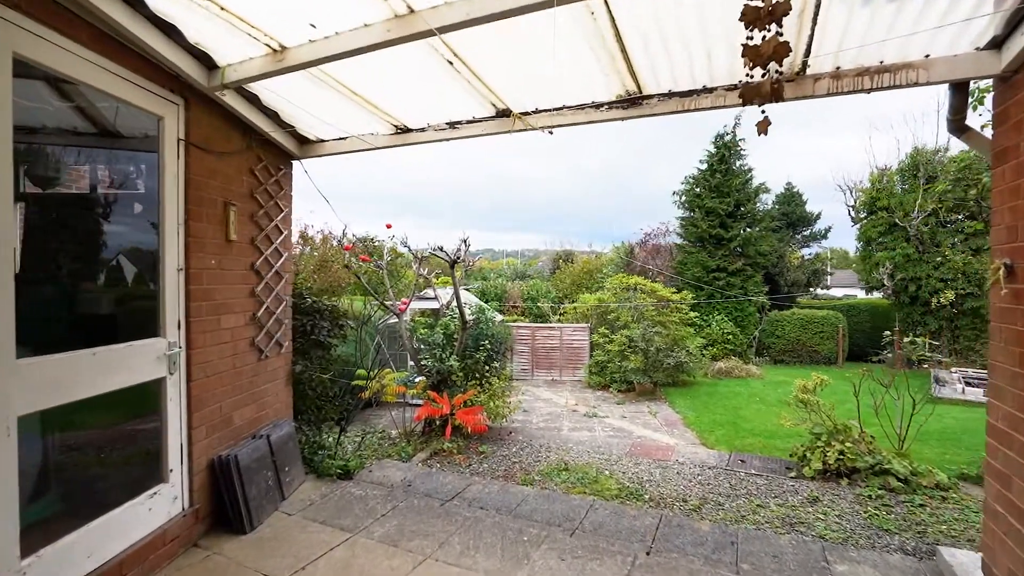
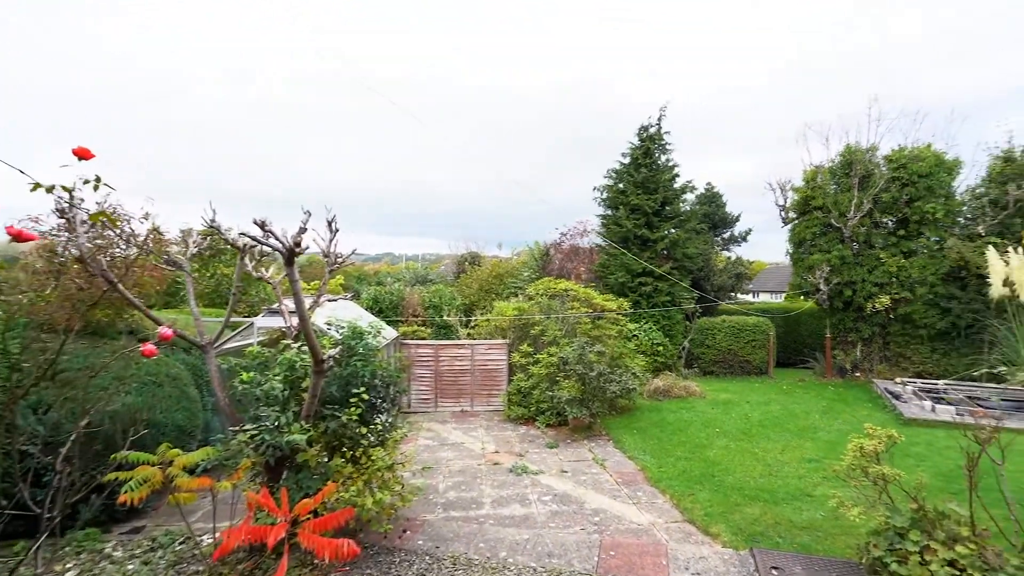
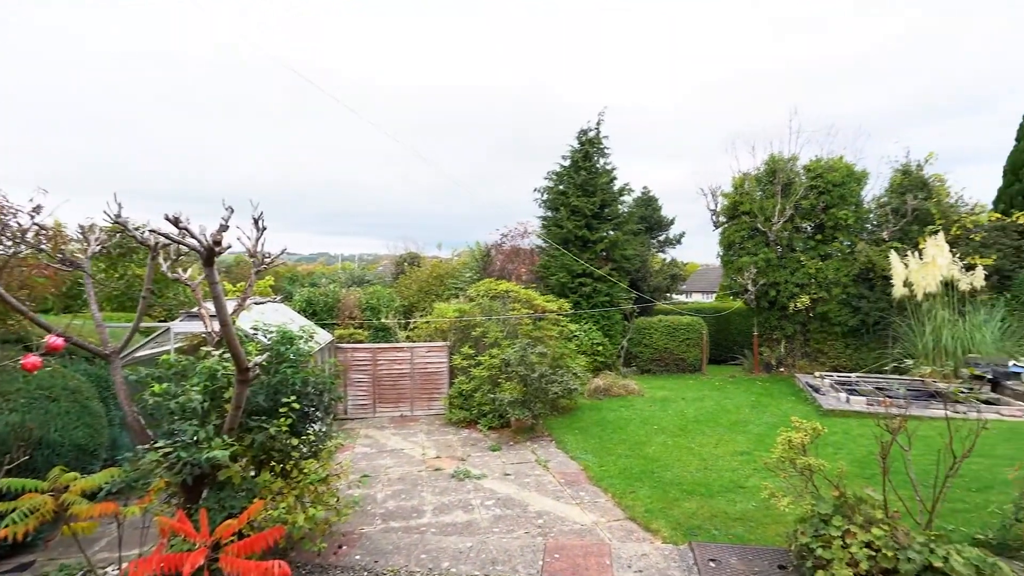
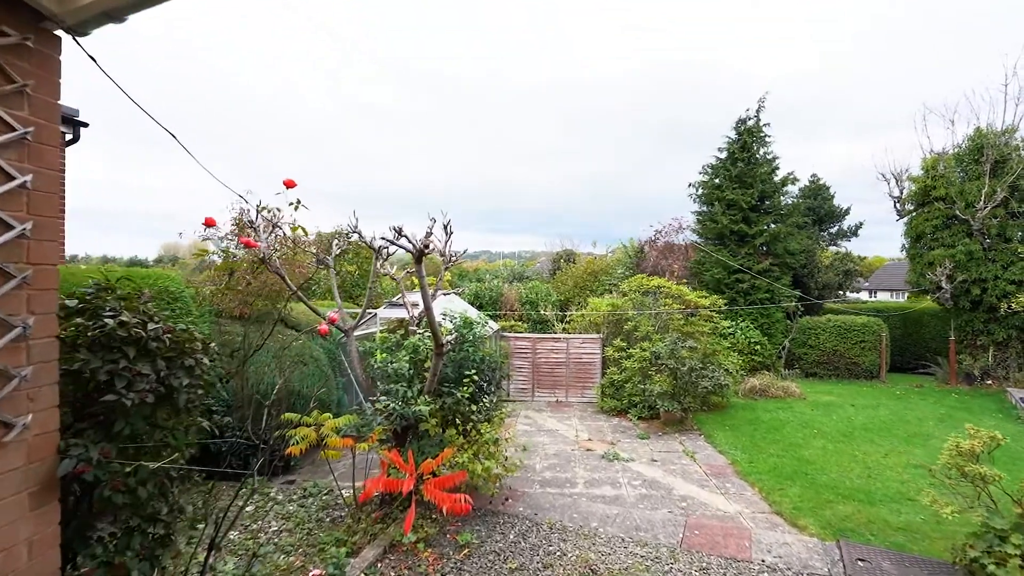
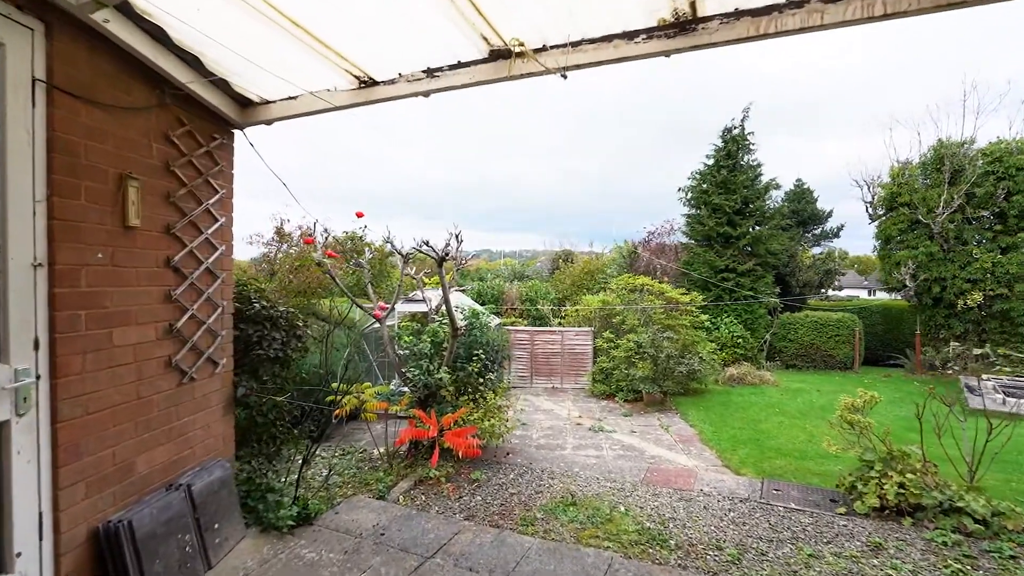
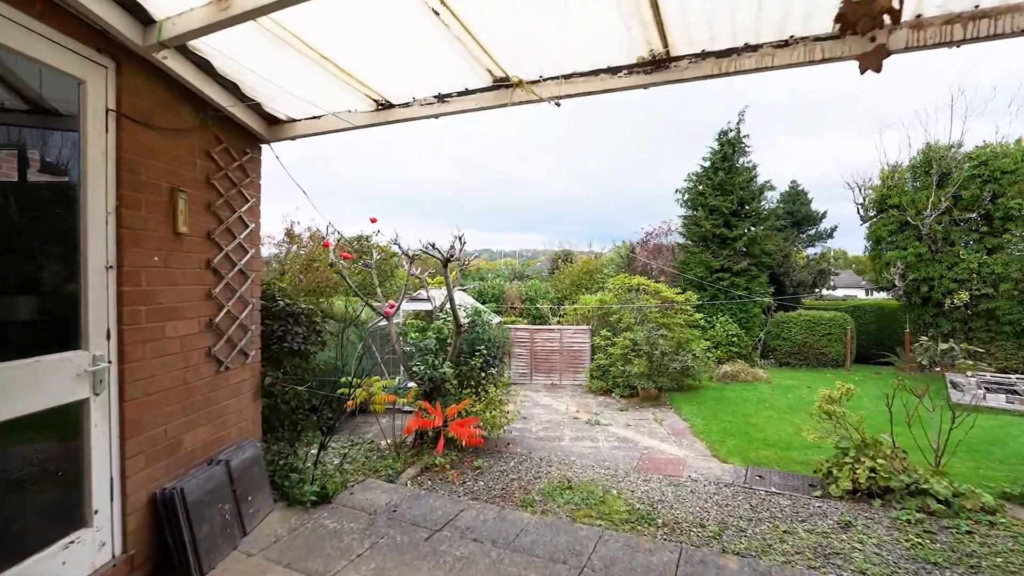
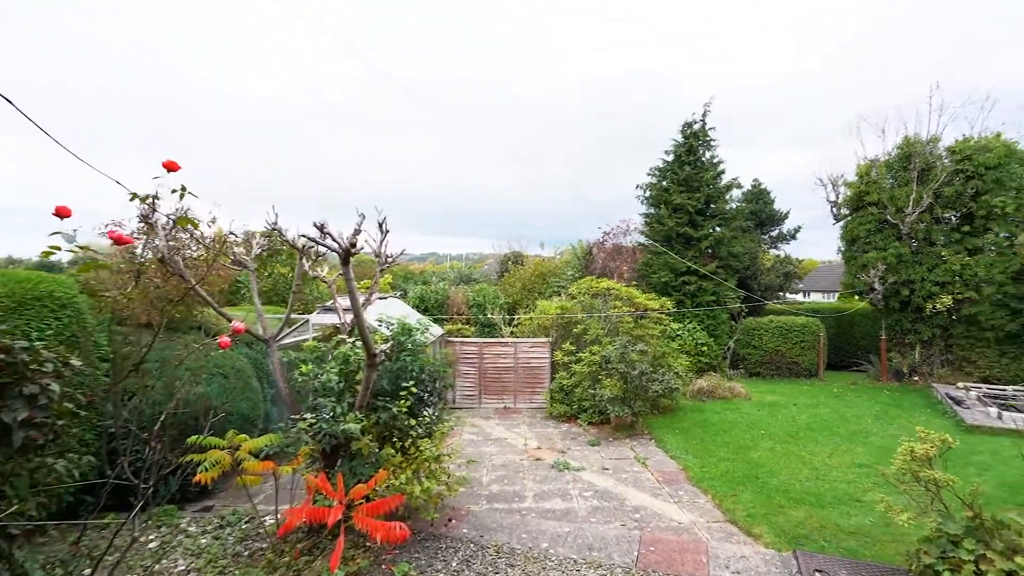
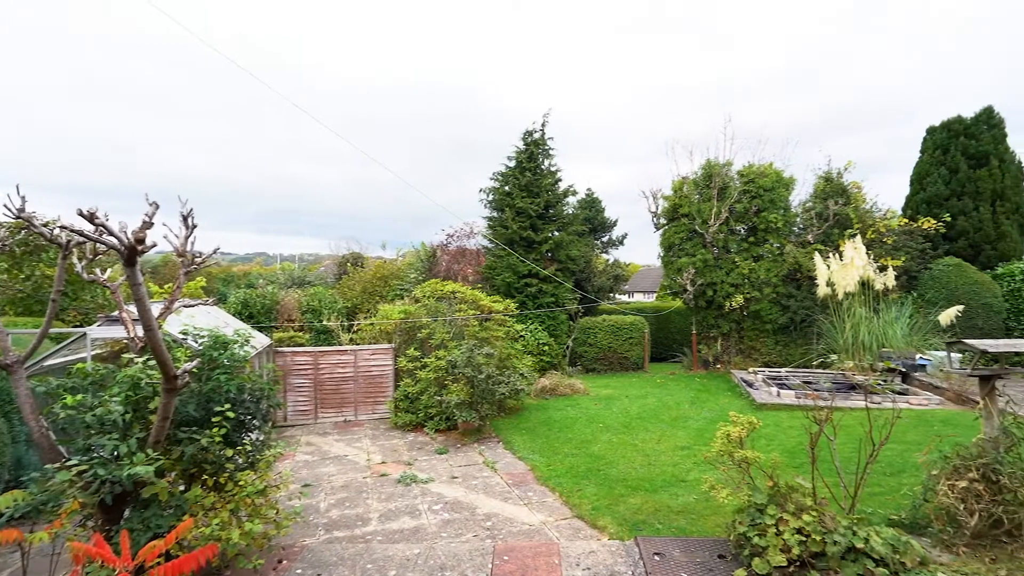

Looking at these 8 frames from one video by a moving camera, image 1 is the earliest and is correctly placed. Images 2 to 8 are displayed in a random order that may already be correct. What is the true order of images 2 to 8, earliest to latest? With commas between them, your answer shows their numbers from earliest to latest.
6, 5, 4, 7, 2, 3, 8
